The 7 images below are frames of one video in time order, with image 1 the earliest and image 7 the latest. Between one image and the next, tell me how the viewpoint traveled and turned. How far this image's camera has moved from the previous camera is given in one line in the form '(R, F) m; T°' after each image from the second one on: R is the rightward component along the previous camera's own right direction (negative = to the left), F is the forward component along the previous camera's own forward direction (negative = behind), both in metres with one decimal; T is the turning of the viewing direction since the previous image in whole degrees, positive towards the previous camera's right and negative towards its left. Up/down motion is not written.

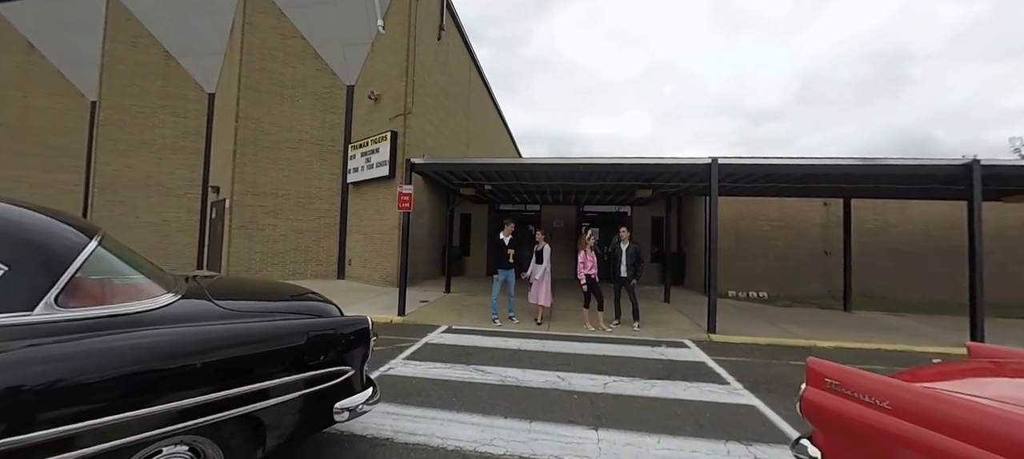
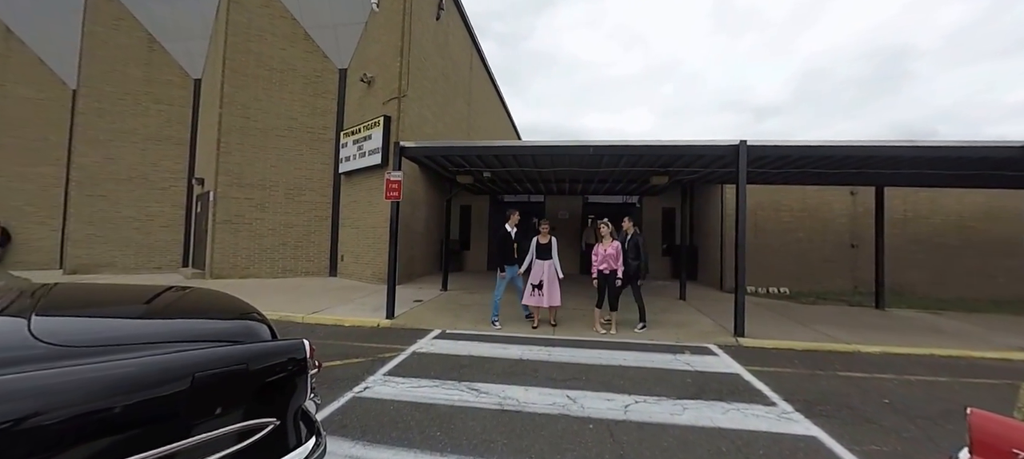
(0.0, +0.7) m; 0°
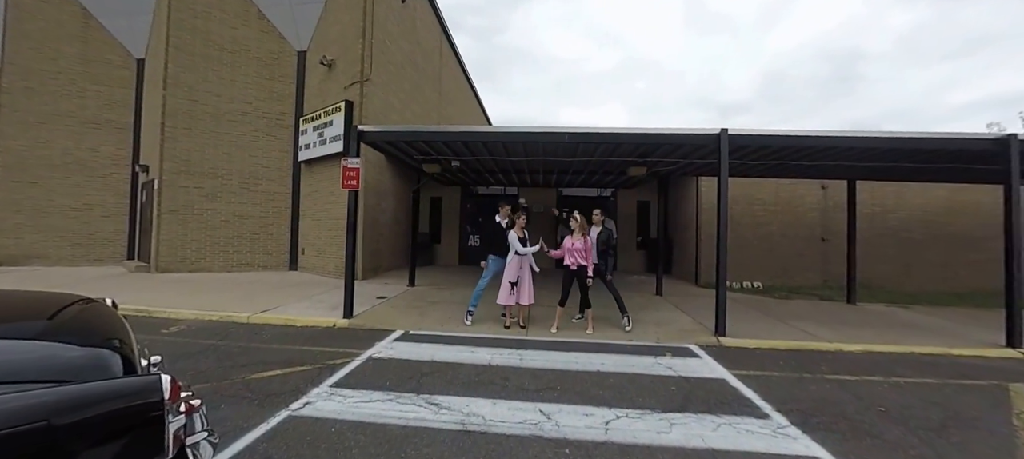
(+0.1, +0.5) m; +4°
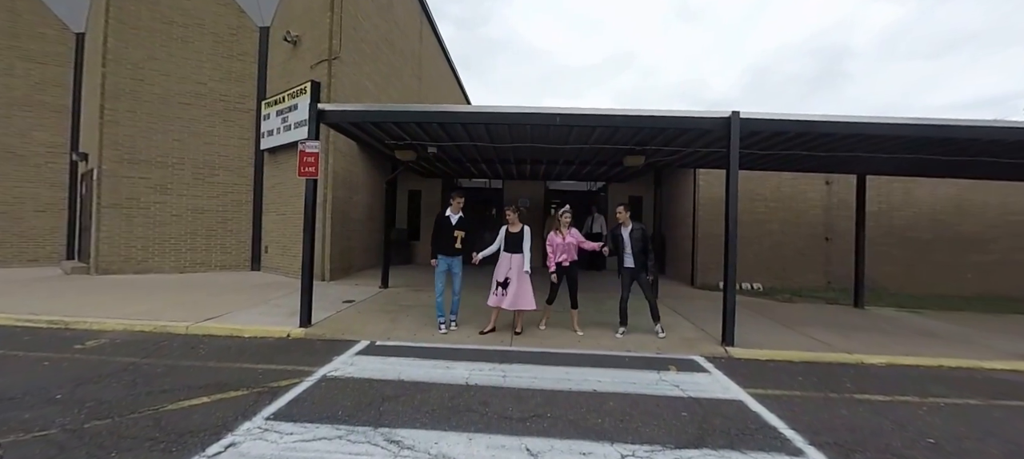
(0.0, +0.7) m; +3°
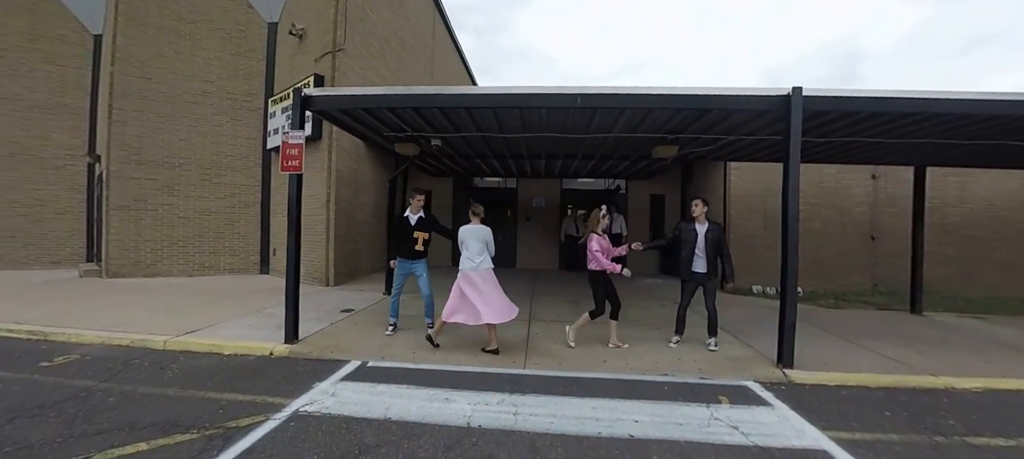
(0.0, +0.7) m; -3°
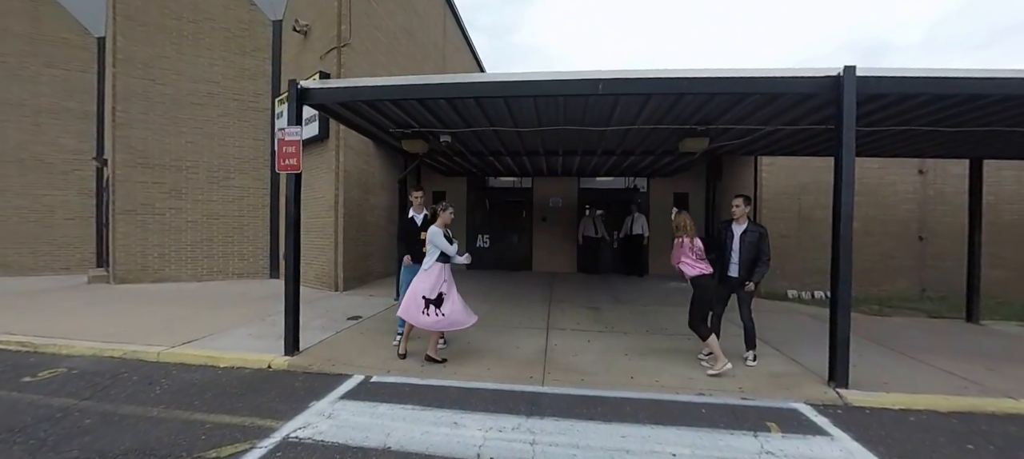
(-0.1, +0.4) m; -1°
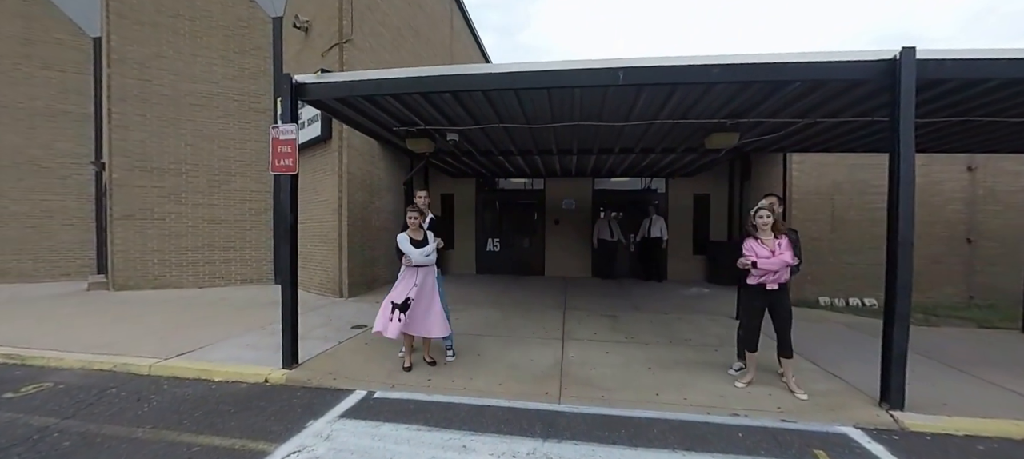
(-0.1, +0.3) m; -1°
